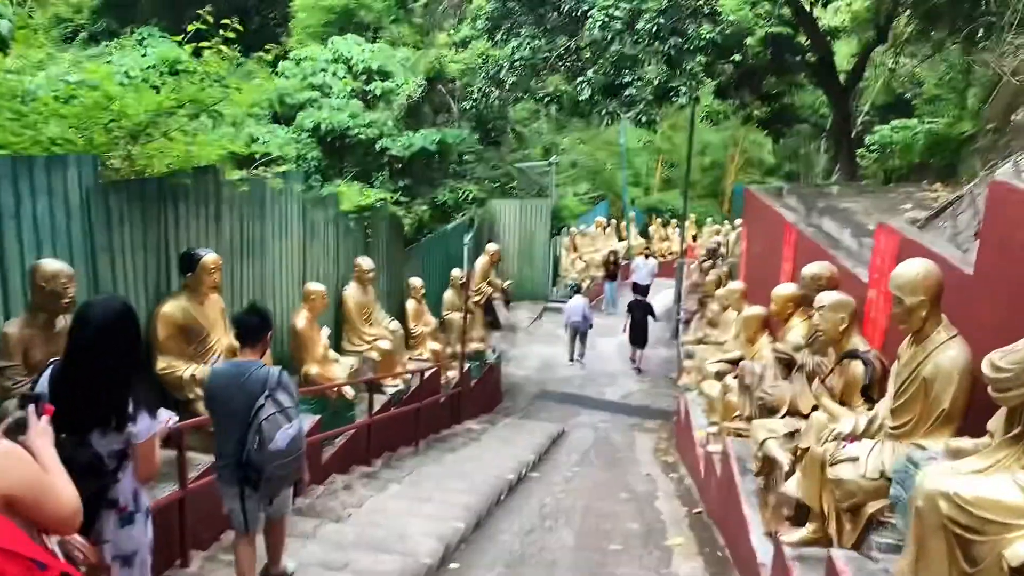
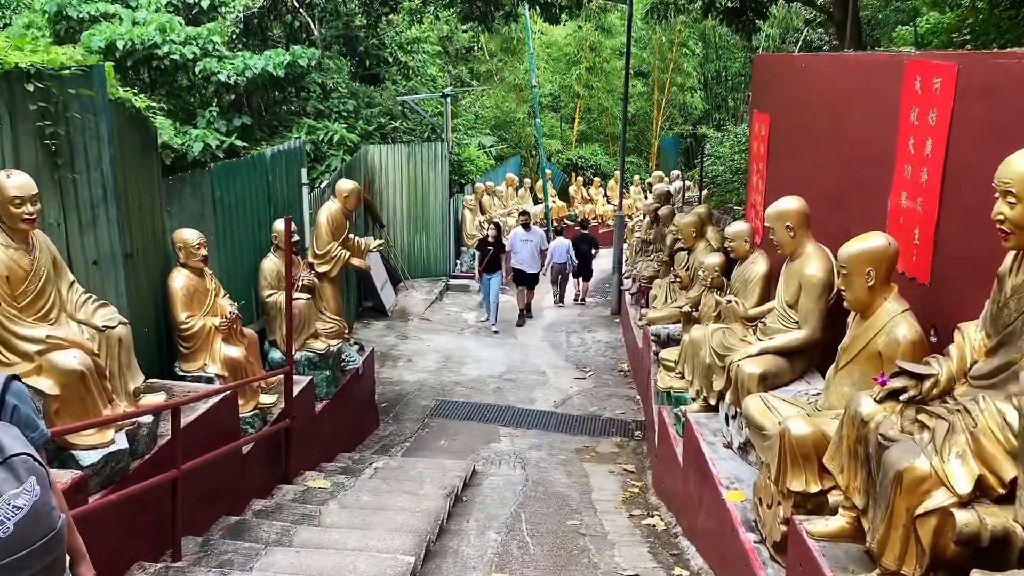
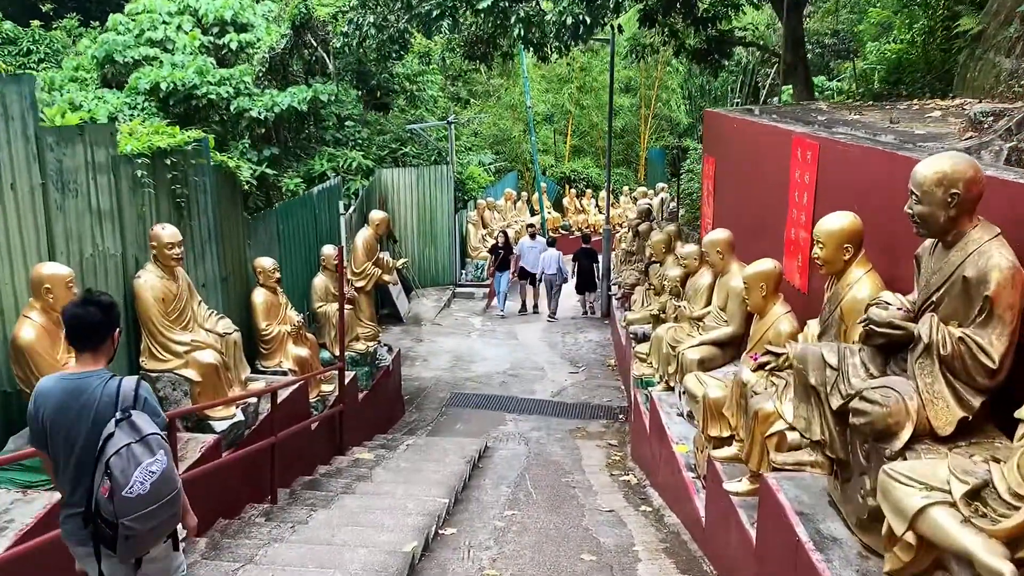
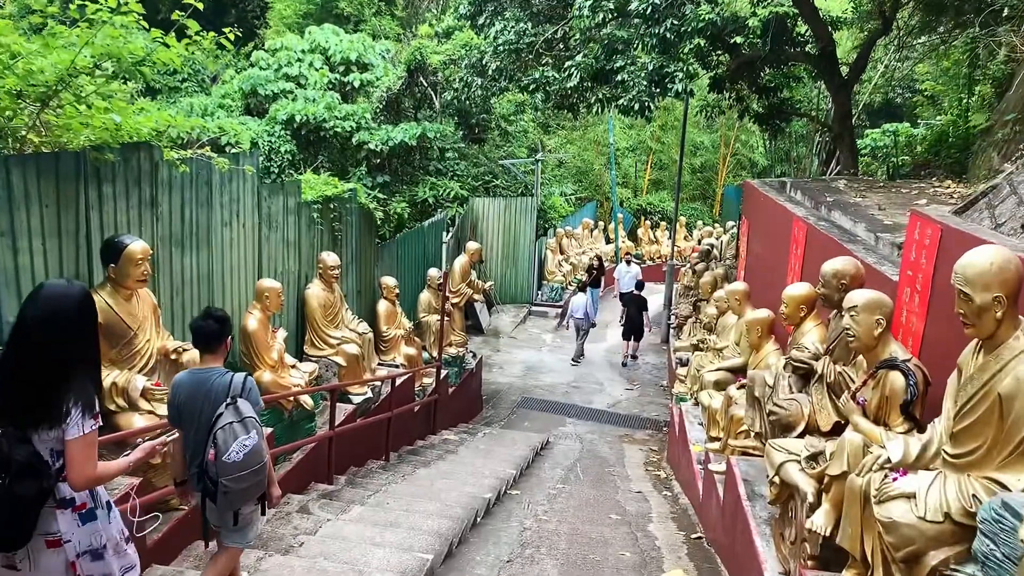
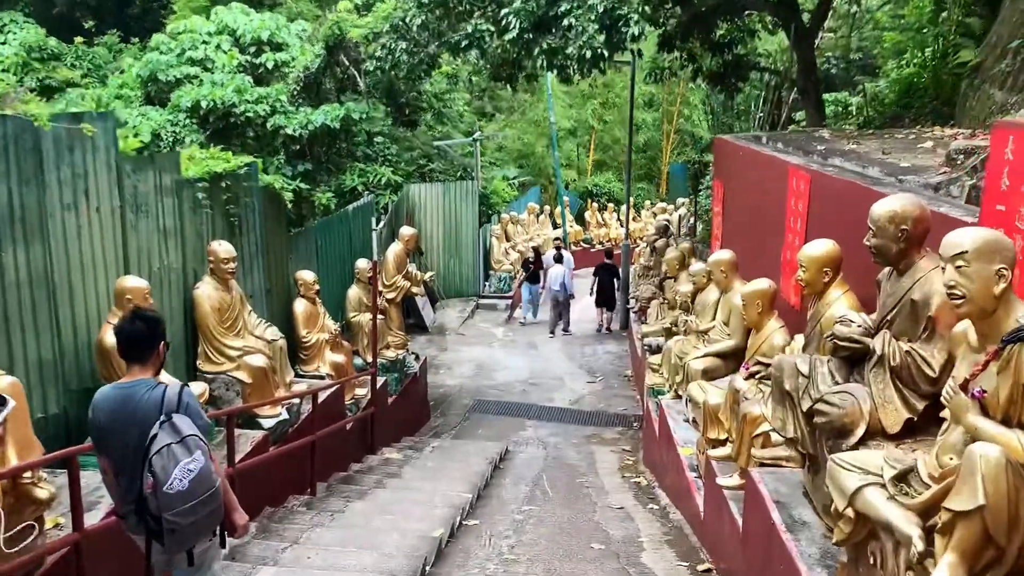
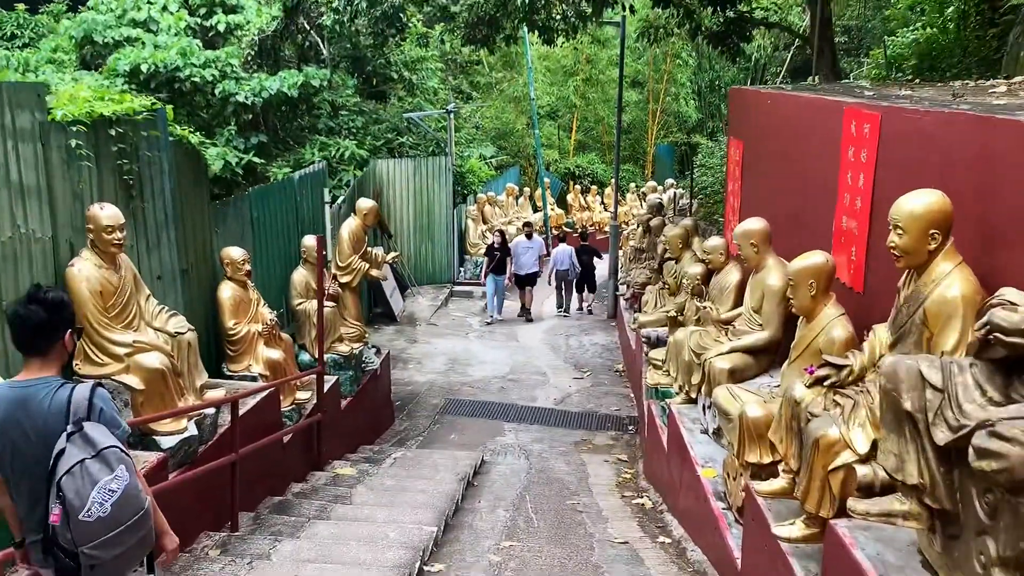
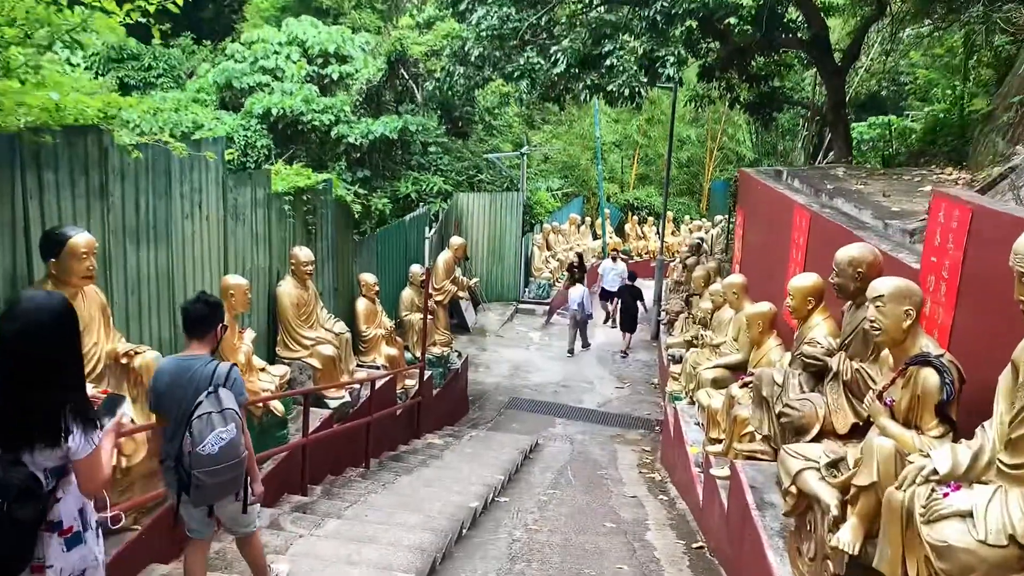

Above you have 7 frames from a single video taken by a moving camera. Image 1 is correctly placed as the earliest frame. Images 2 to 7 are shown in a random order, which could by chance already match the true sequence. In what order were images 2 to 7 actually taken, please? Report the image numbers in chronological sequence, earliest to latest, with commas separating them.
4, 7, 5, 3, 6, 2
